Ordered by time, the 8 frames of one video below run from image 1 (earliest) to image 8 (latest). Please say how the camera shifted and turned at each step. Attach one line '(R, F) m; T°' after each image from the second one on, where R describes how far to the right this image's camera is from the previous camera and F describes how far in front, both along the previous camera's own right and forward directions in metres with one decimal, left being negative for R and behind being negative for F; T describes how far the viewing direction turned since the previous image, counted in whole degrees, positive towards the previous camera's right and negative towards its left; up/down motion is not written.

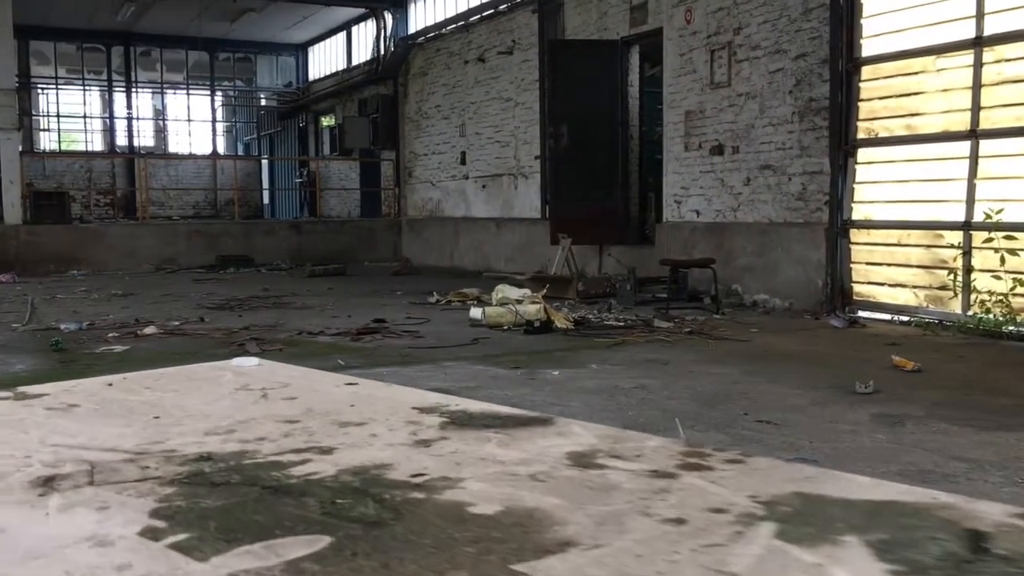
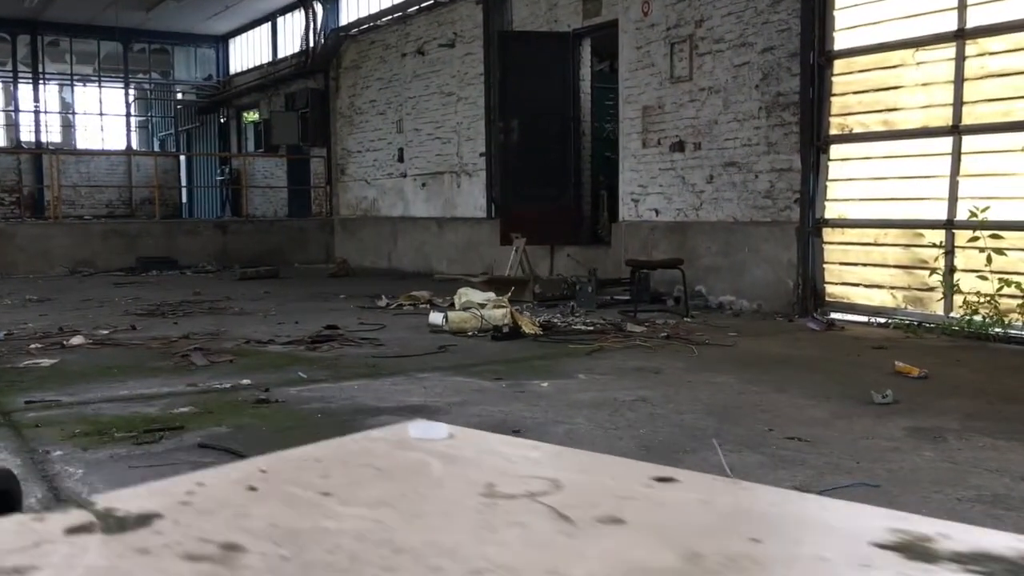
(-0.3, +0.4) m; +5°
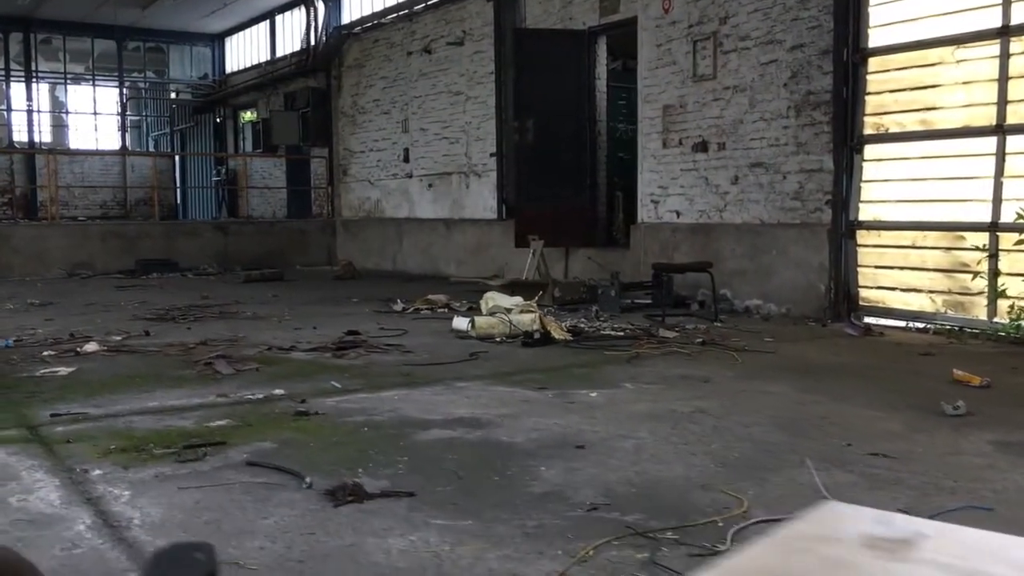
(-0.3, +0.2) m; +1°
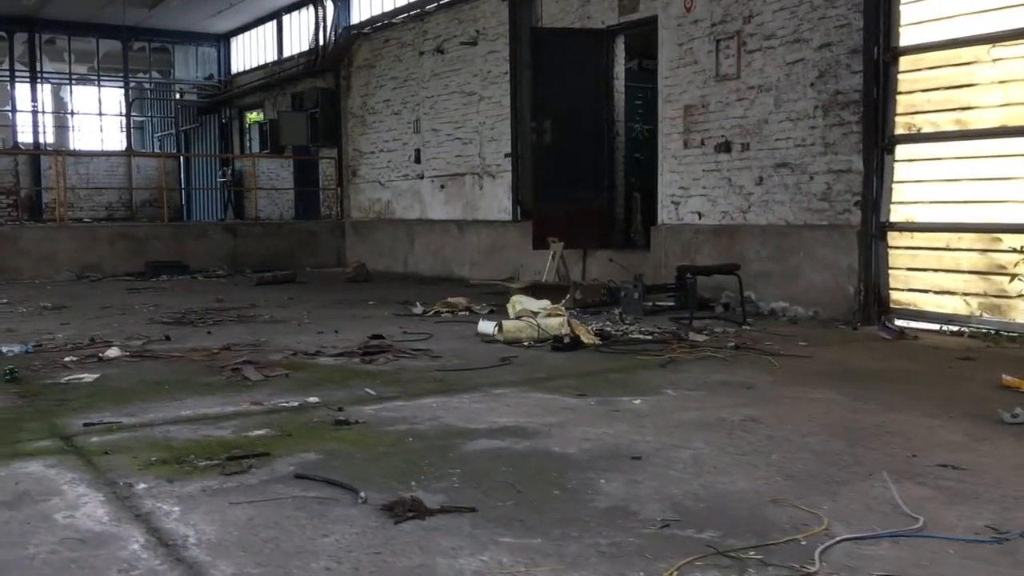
(-0.2, +0.1) m; 0°
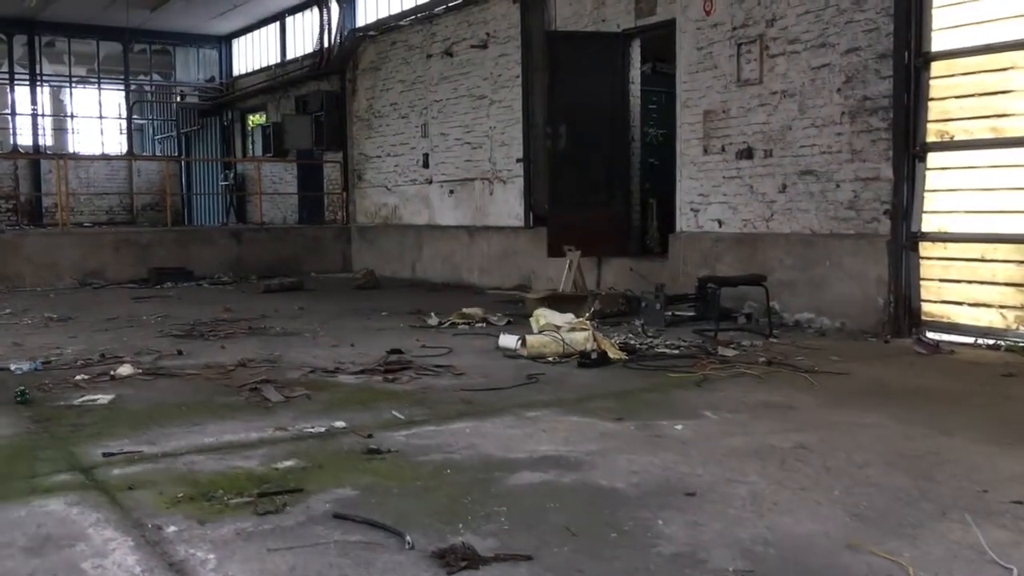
(-0.2, +0.2) m; 0°
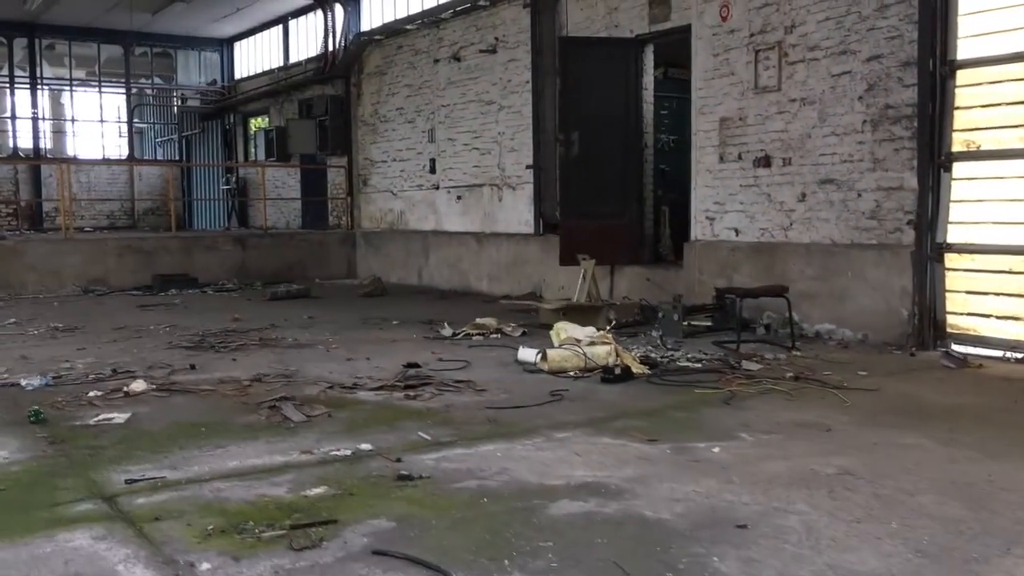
(-0.1, +0.1) m; 0°
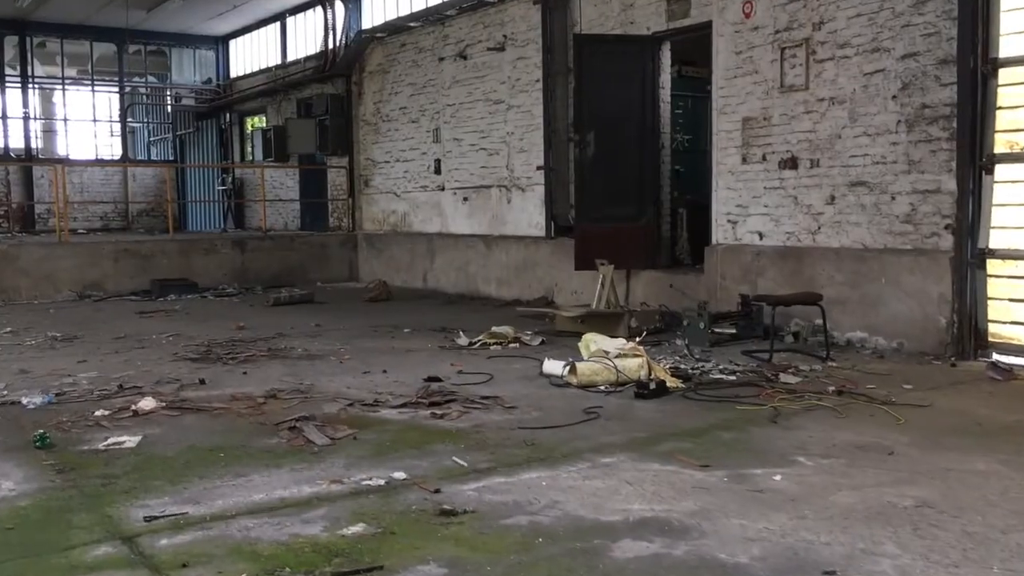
(-0.2, +0.3) m; +1°
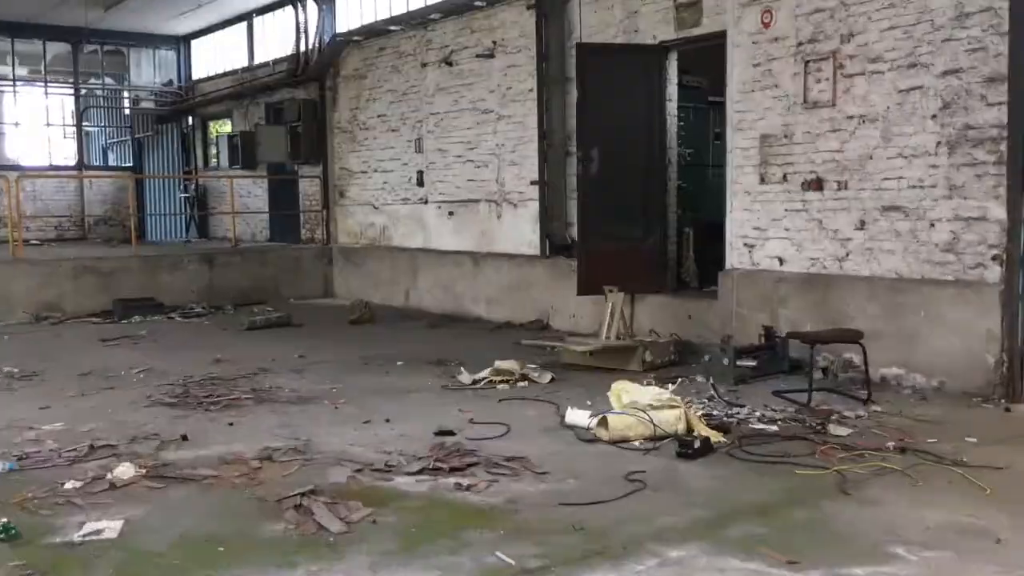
(-0.3, +0.6) m; +2°
